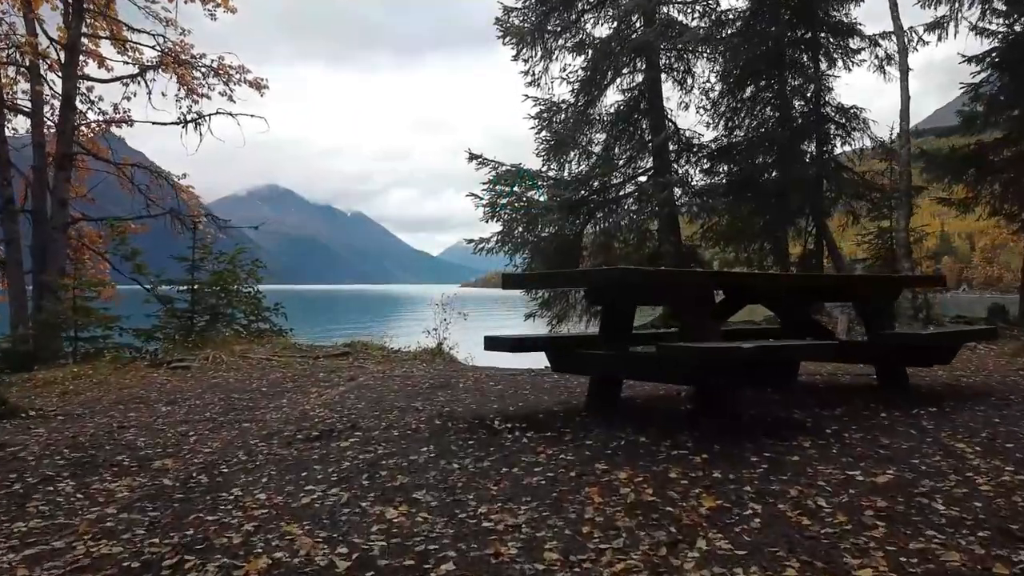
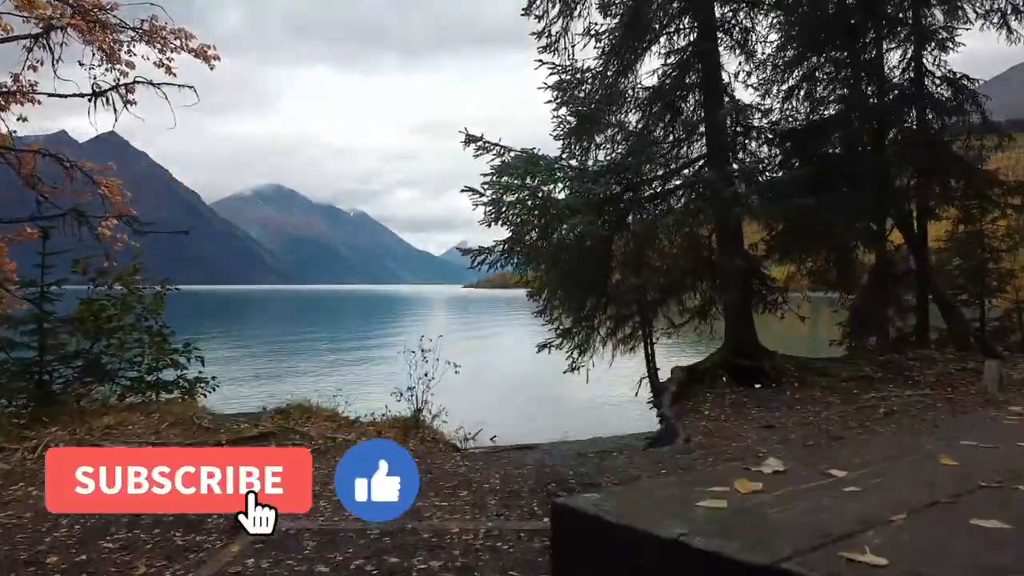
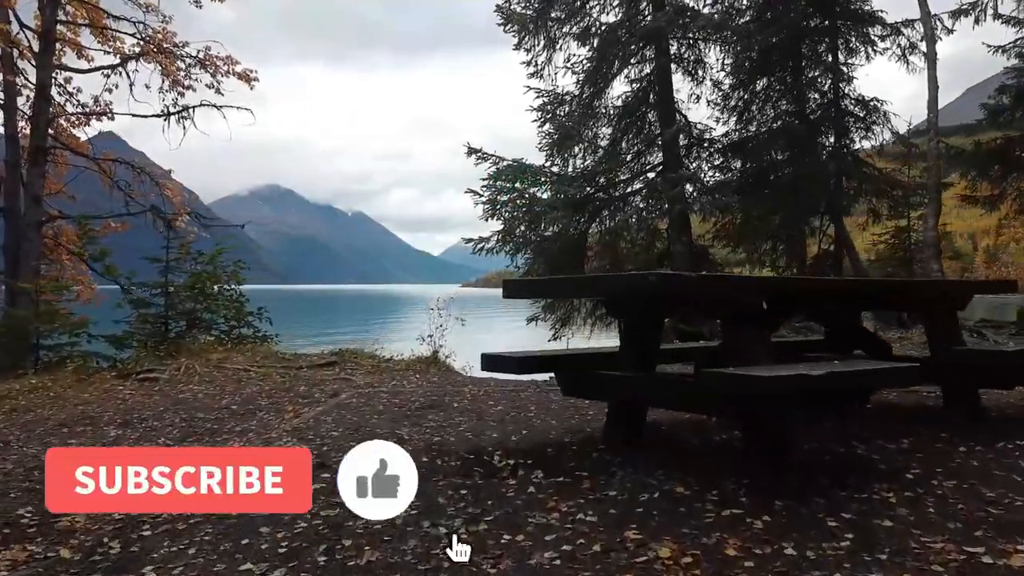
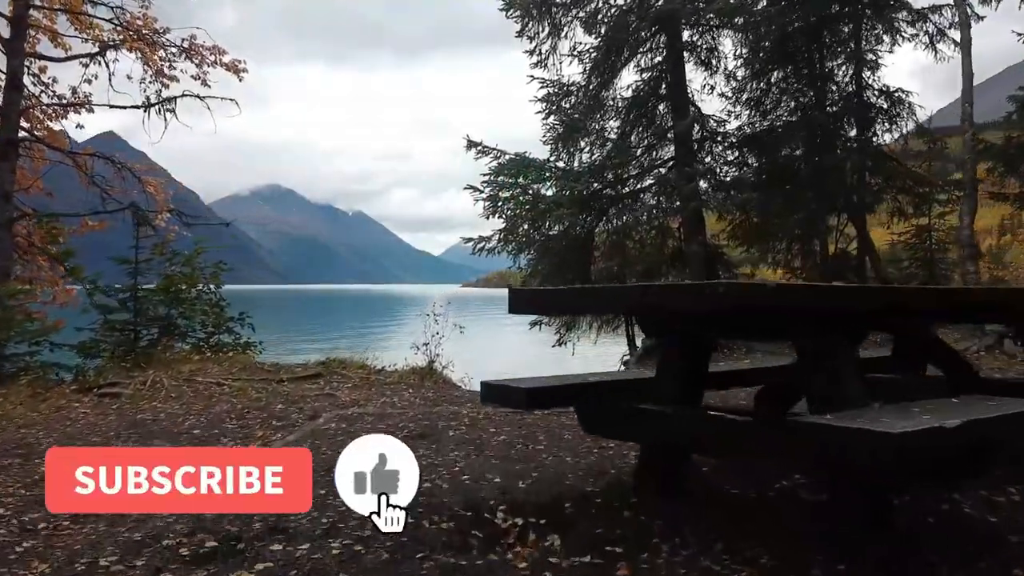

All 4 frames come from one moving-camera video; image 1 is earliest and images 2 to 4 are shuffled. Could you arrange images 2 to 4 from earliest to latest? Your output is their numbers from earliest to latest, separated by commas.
3, 4, 2
